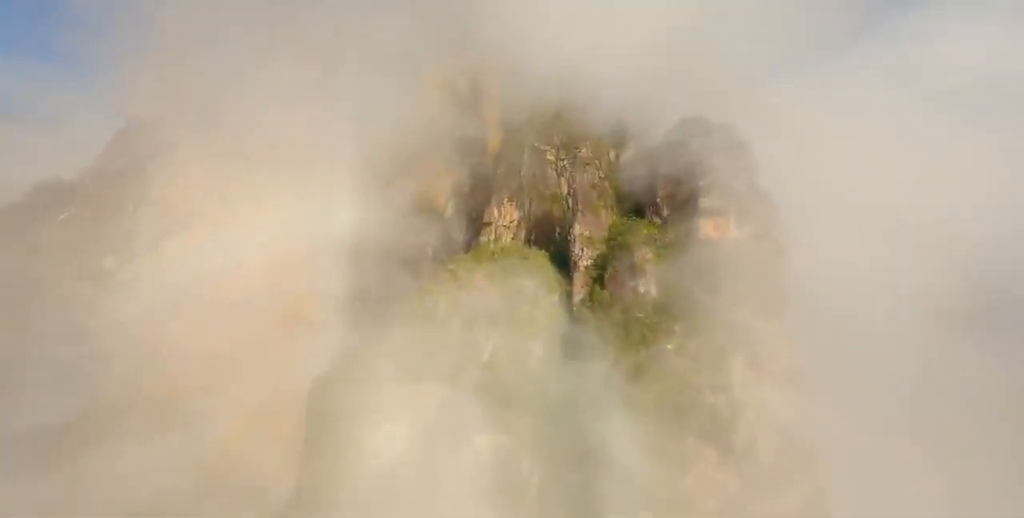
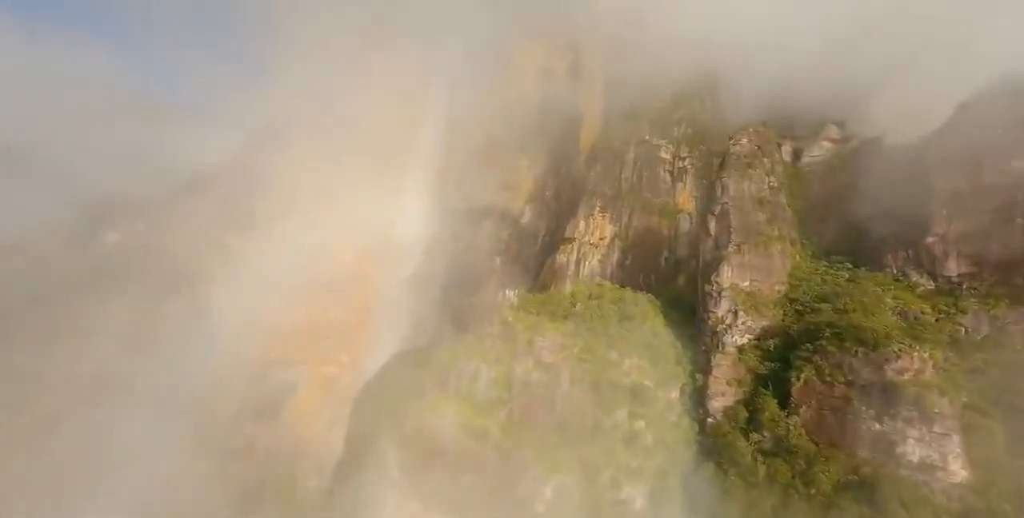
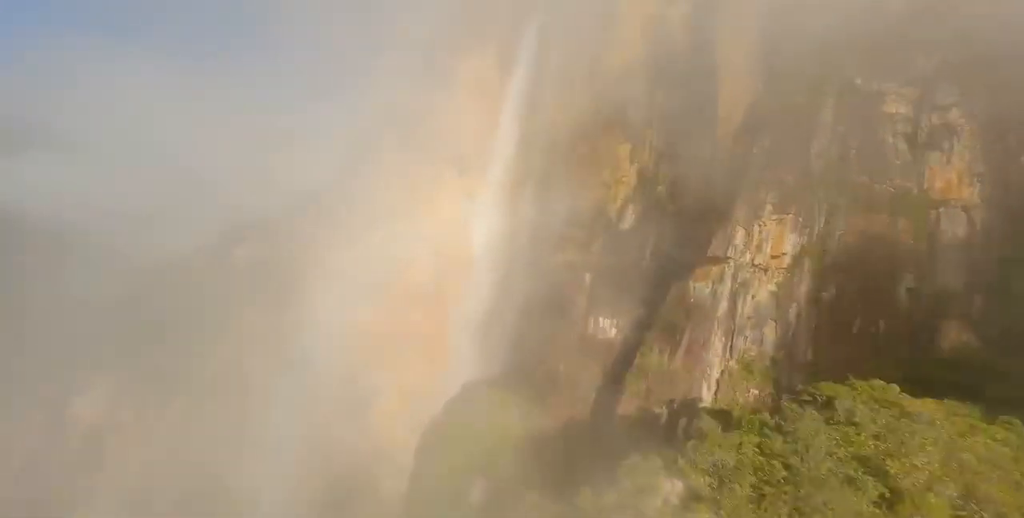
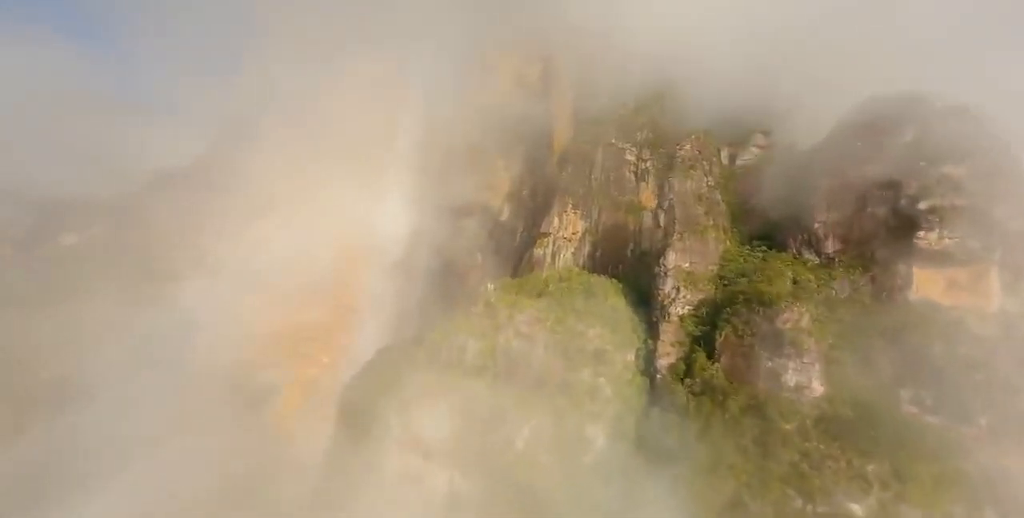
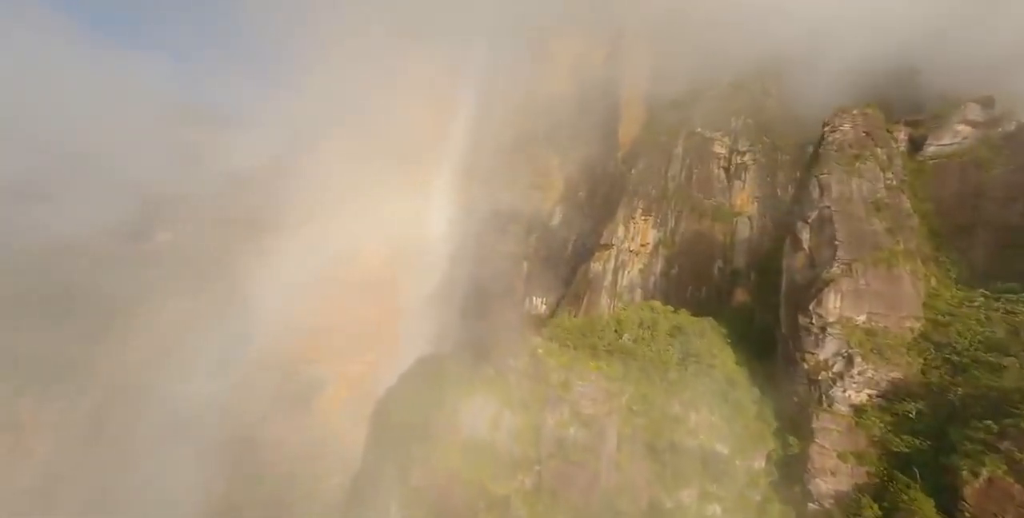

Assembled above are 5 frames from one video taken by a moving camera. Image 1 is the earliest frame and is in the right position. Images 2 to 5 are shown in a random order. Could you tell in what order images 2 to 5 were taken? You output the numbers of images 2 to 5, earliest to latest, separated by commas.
4, 2, 5, 3
